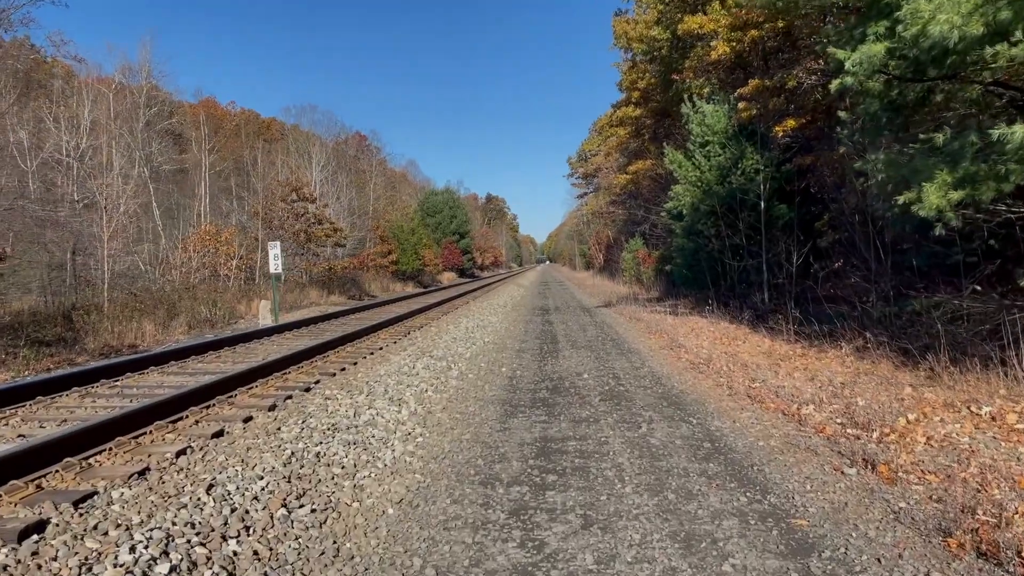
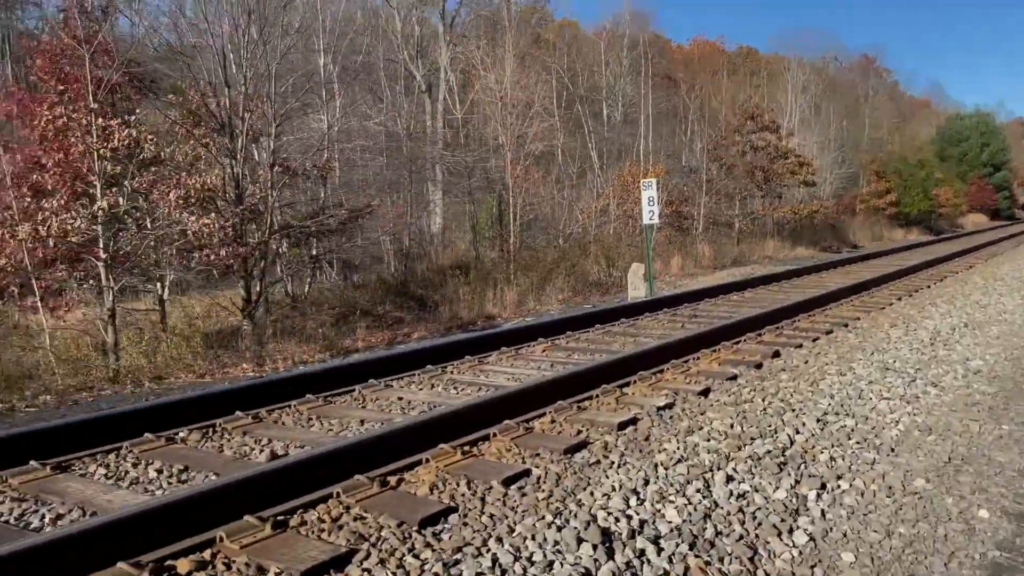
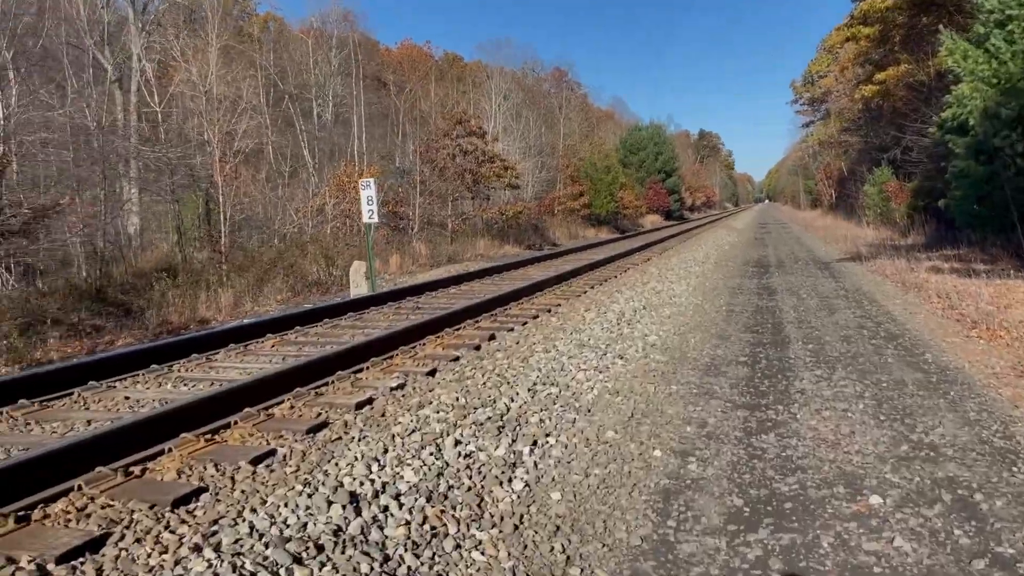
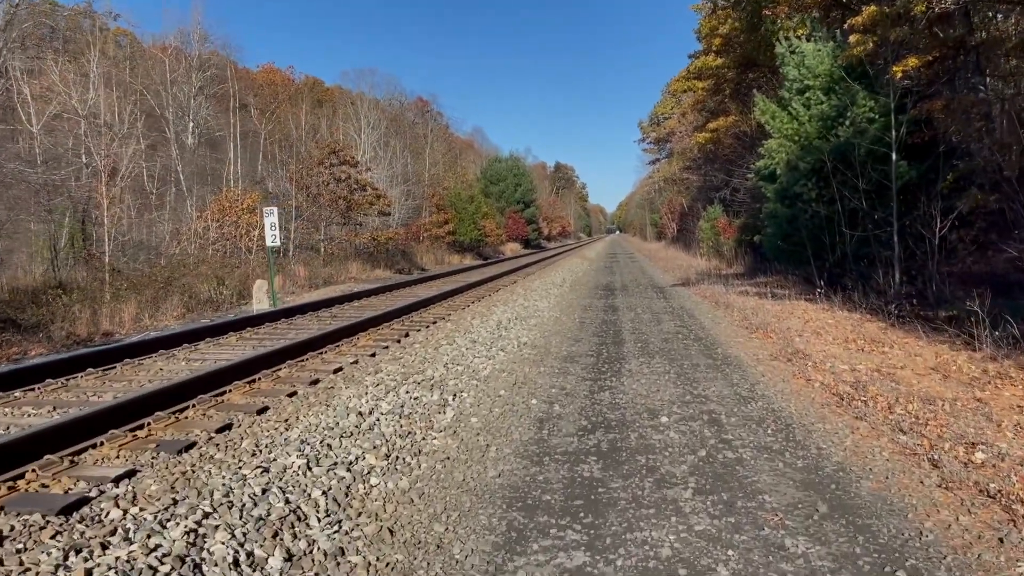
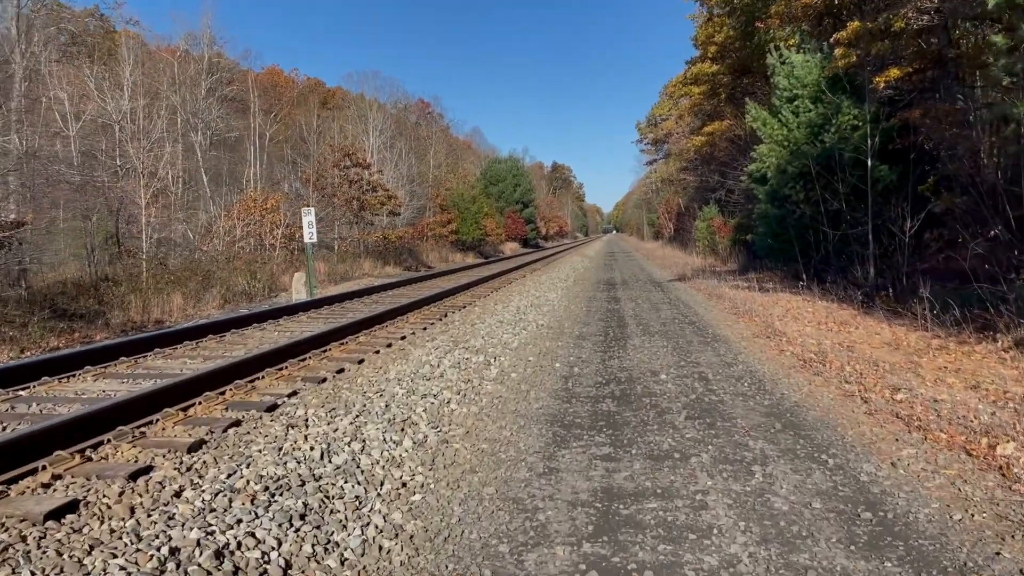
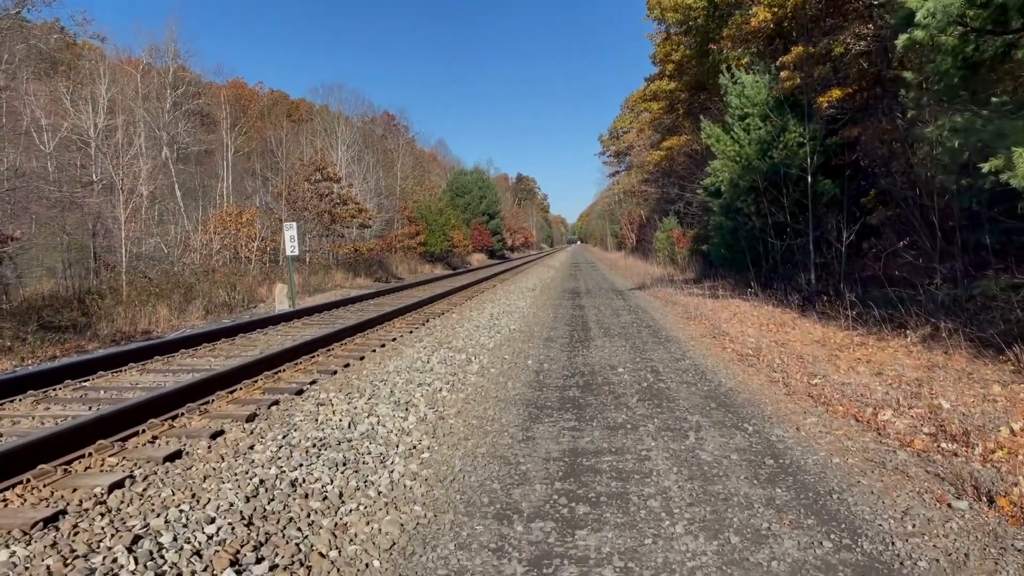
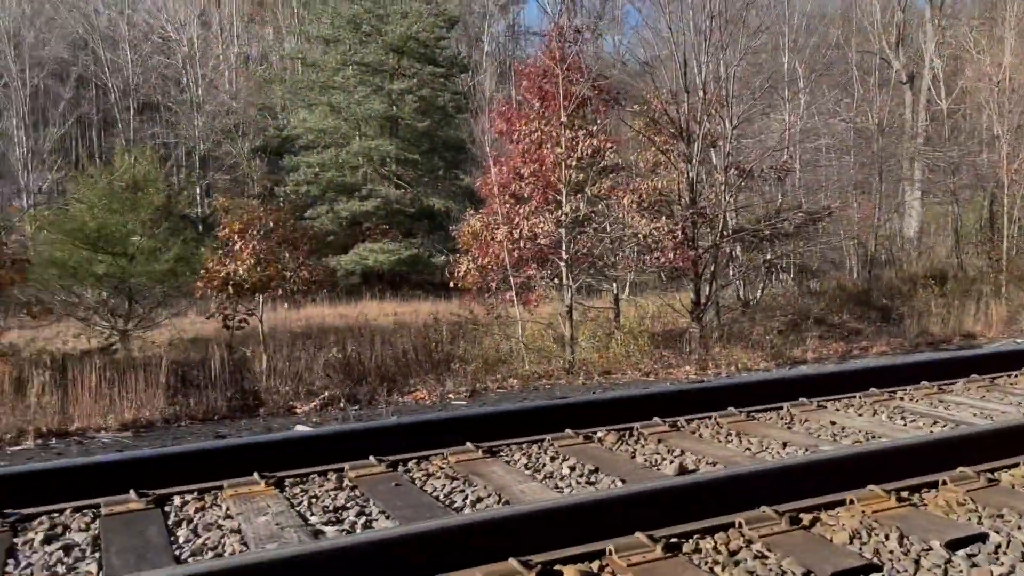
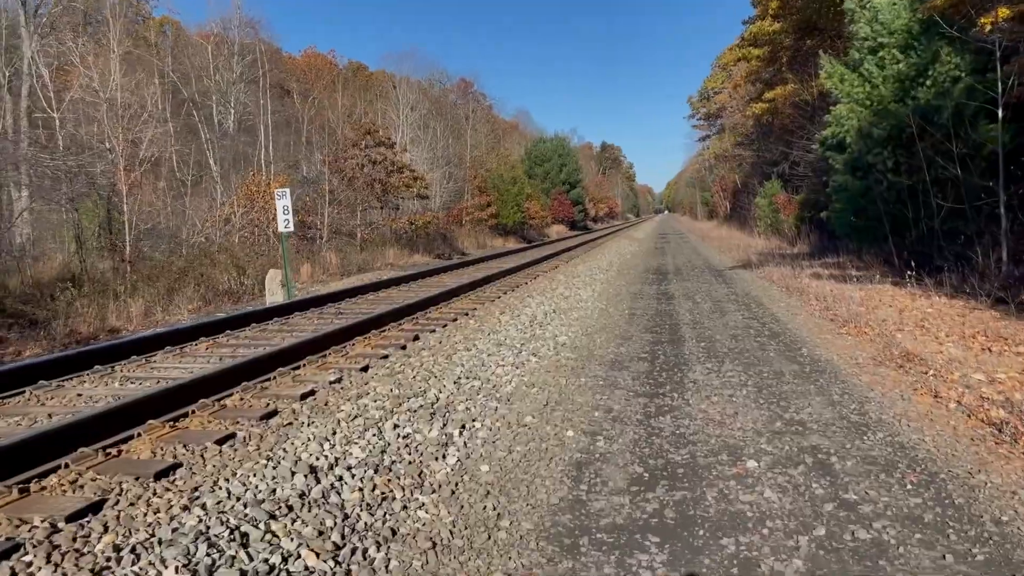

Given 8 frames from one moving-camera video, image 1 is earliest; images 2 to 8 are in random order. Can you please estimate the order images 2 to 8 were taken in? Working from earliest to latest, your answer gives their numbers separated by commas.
6, 5, 4, 8, 3, 2, 7
